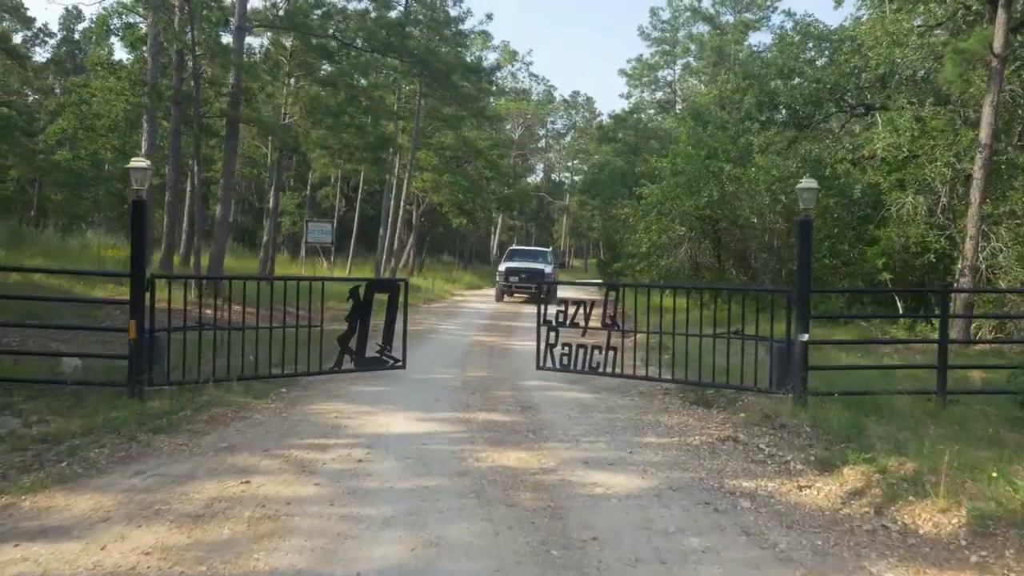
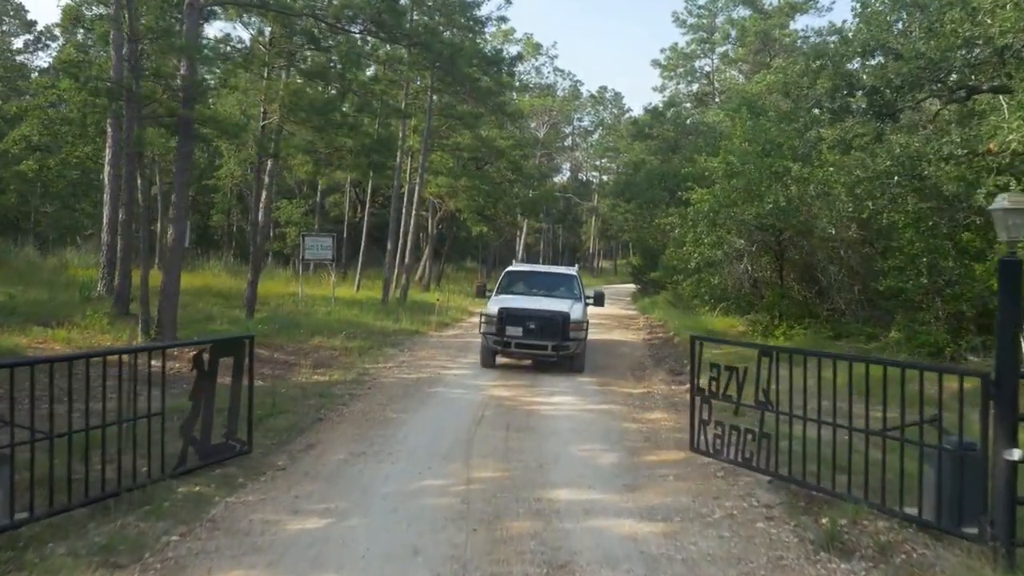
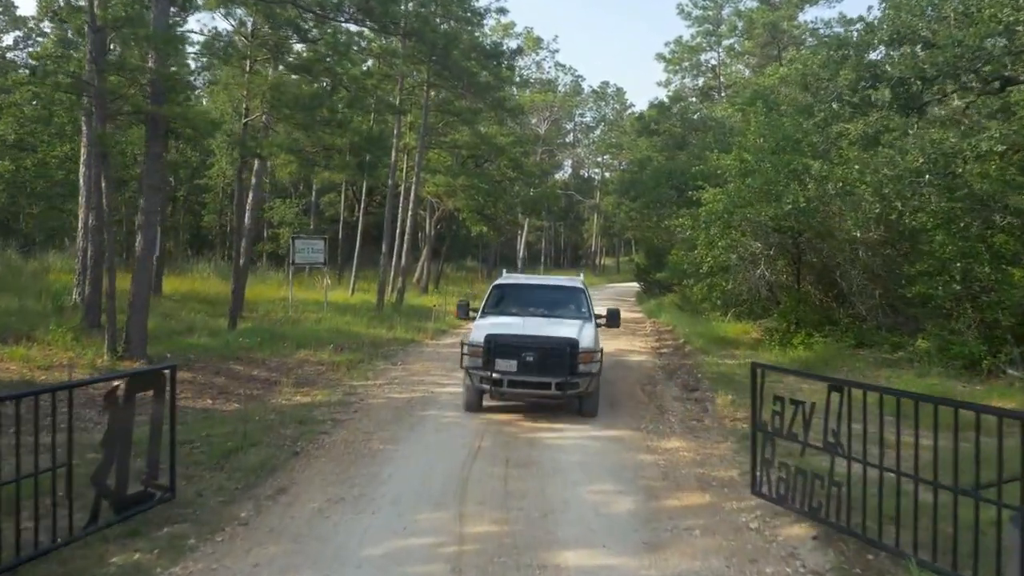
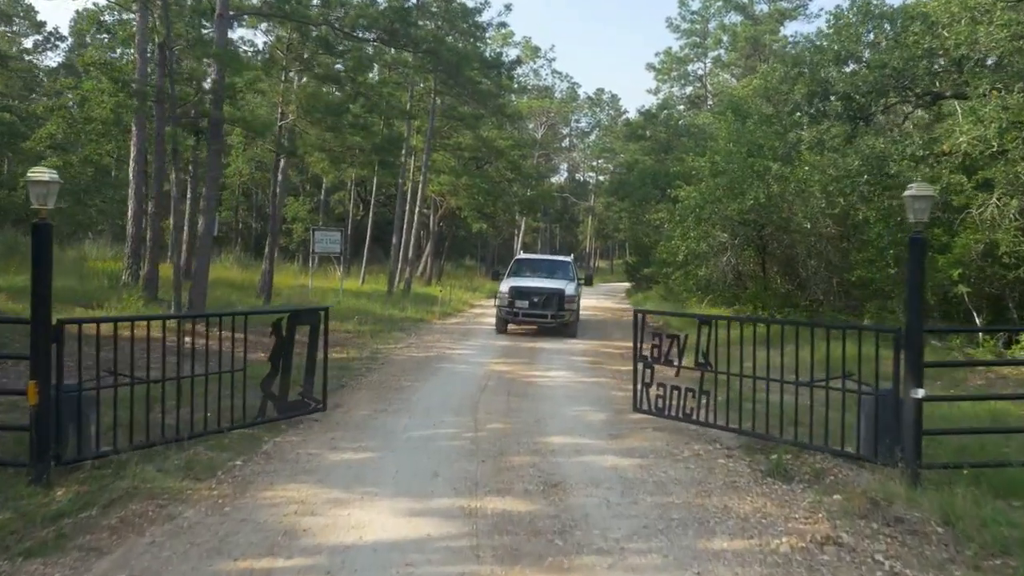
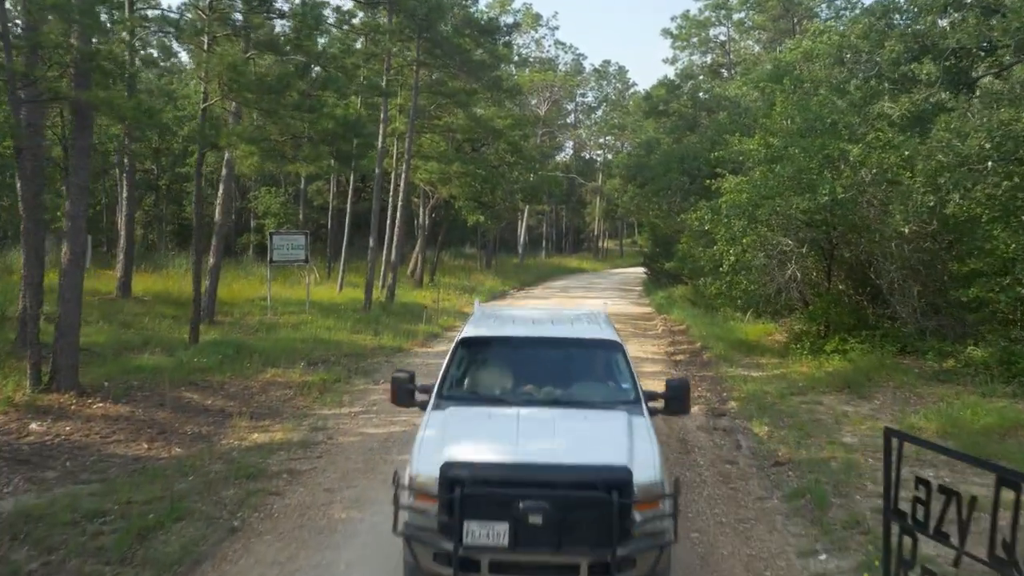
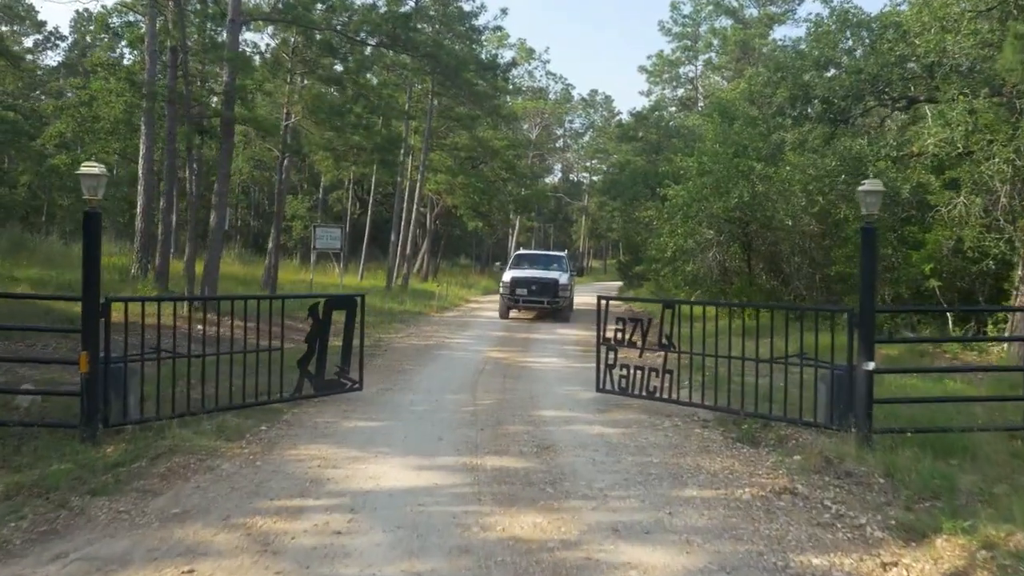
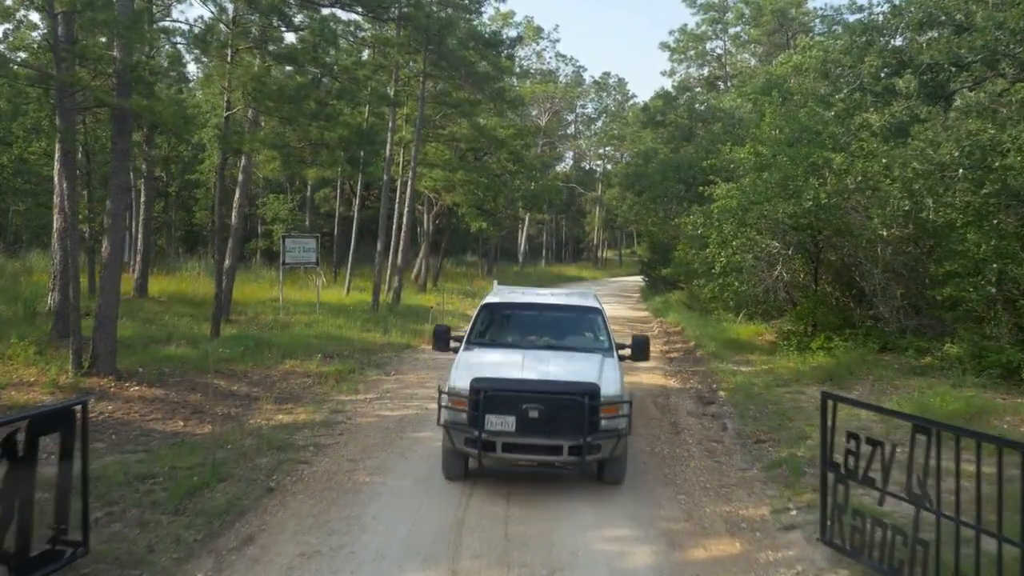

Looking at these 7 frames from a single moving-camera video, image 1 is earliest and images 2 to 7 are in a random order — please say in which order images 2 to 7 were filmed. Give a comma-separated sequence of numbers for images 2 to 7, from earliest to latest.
6, 4, 2, 3, 7, 5
